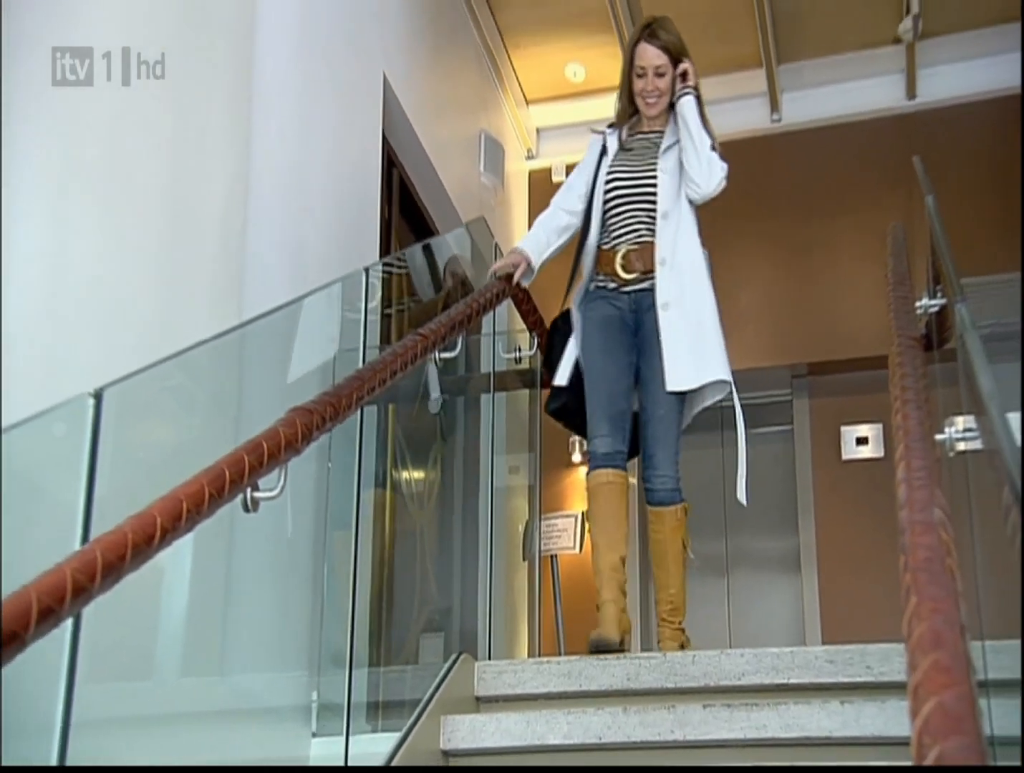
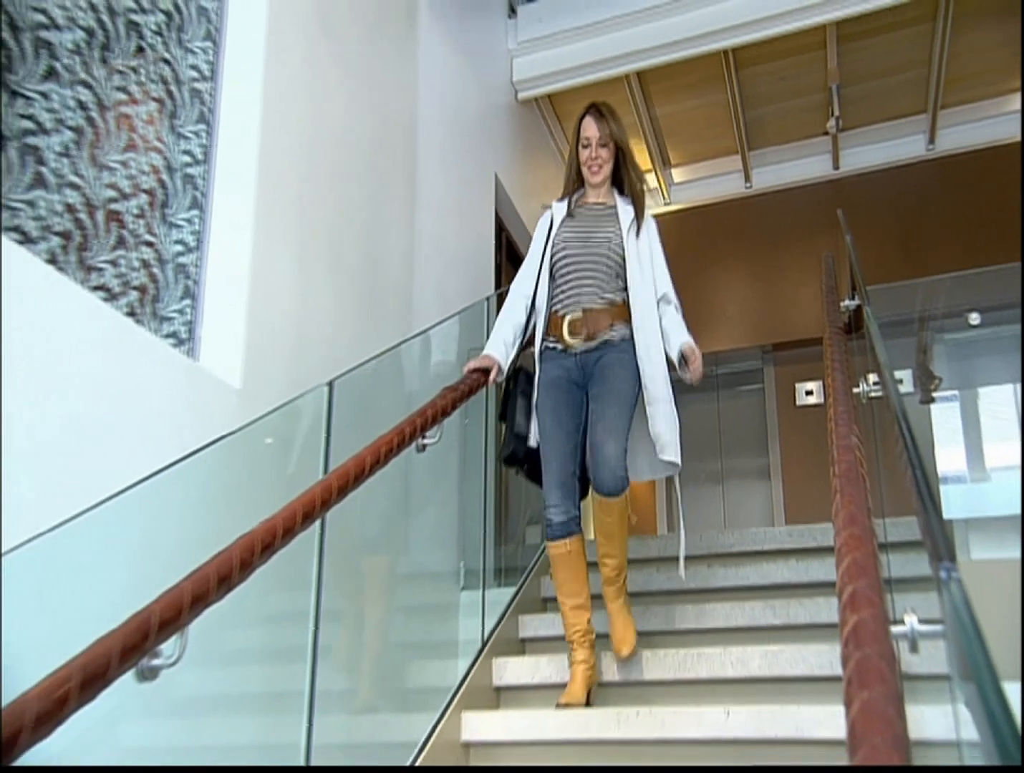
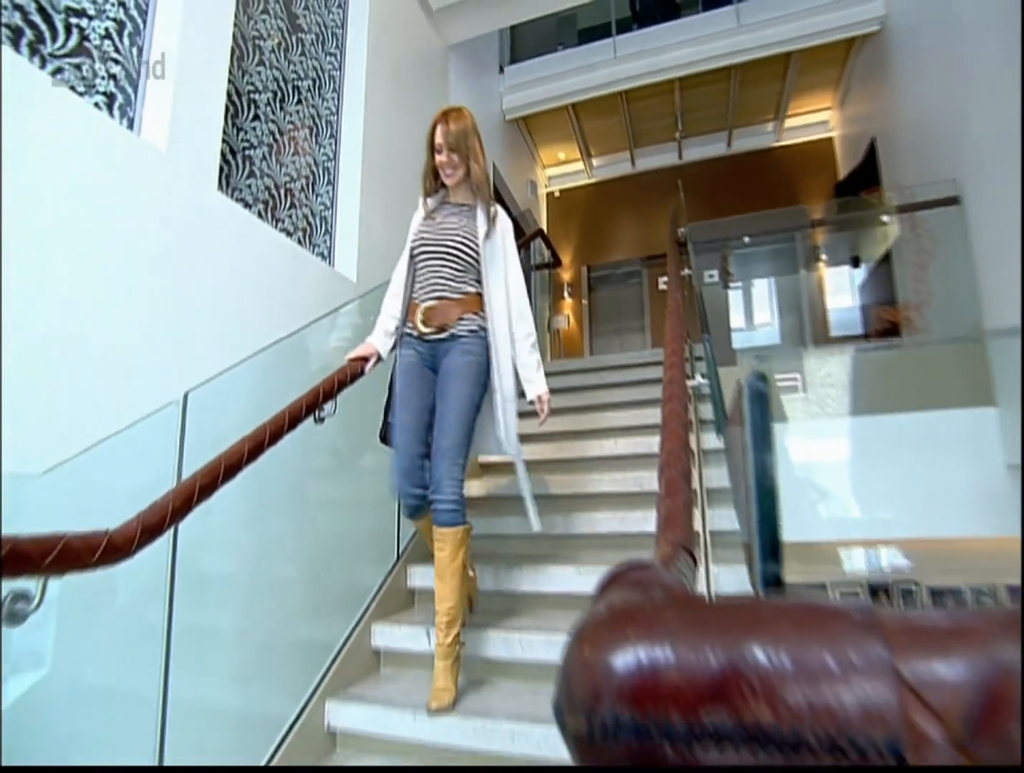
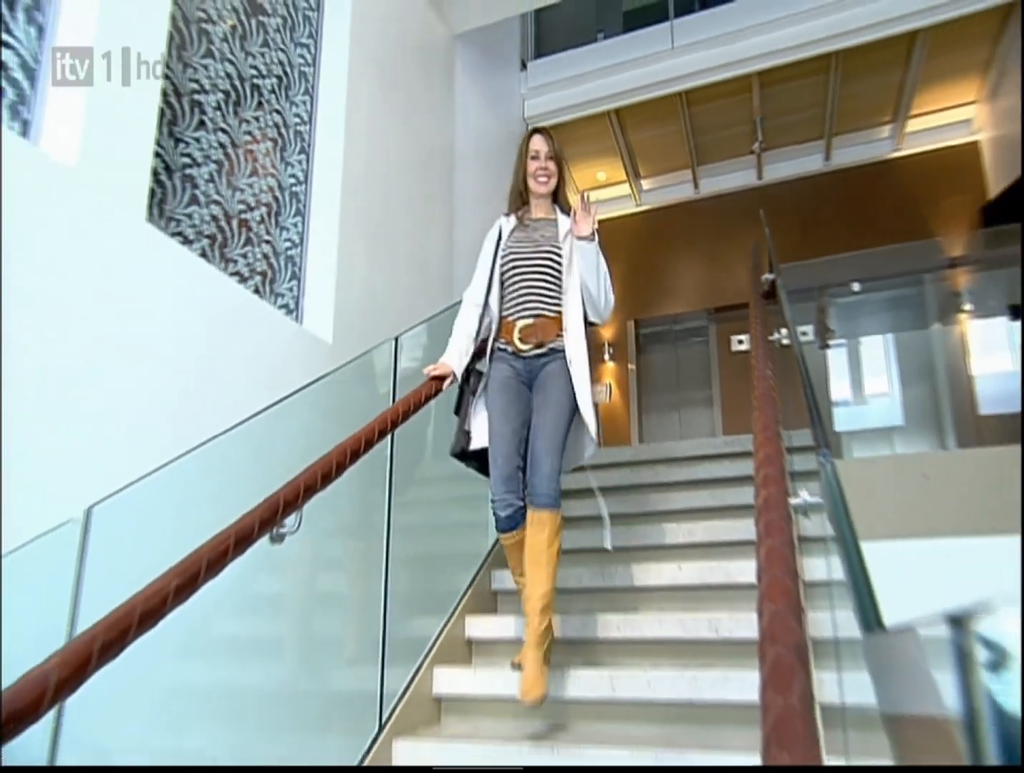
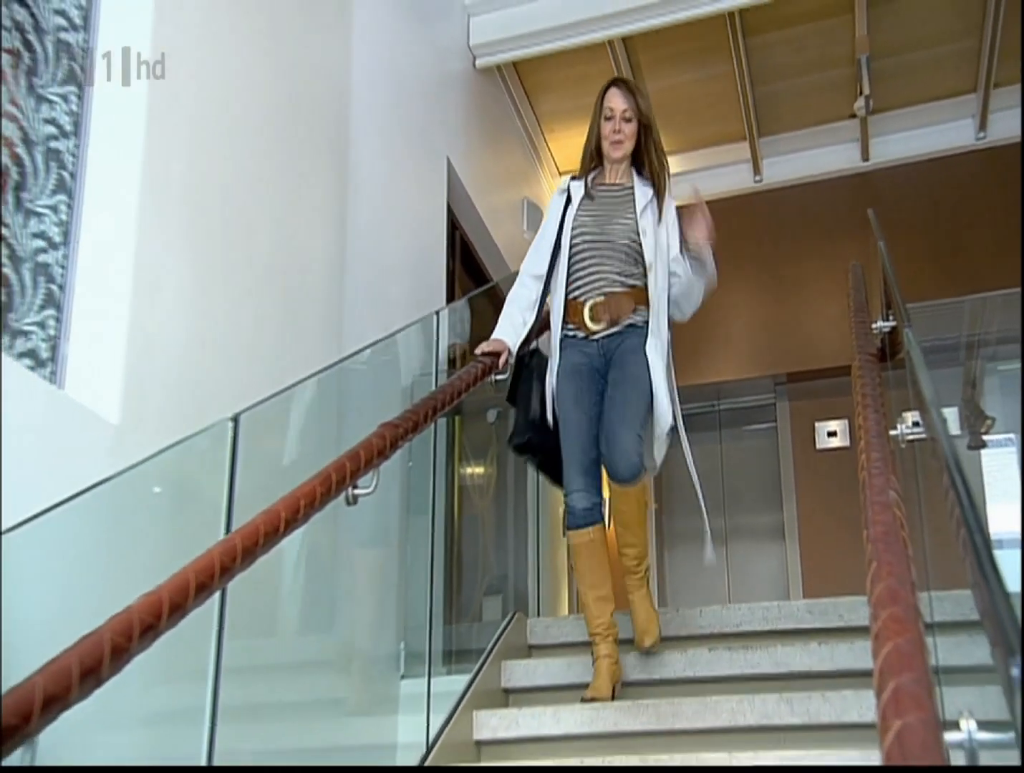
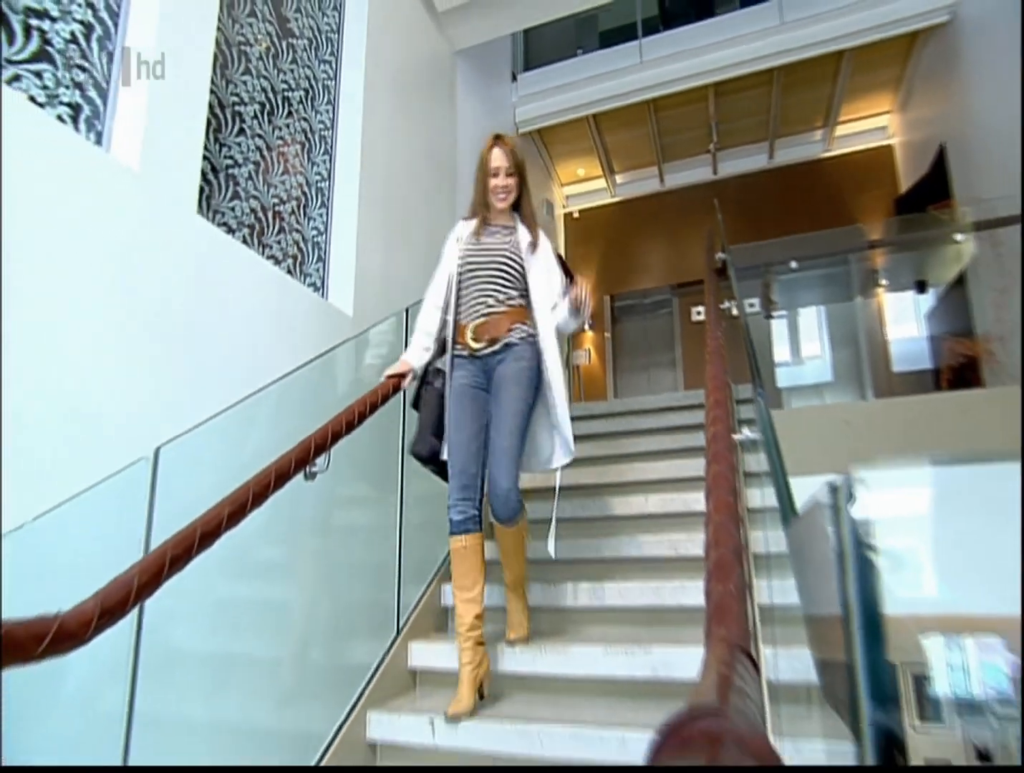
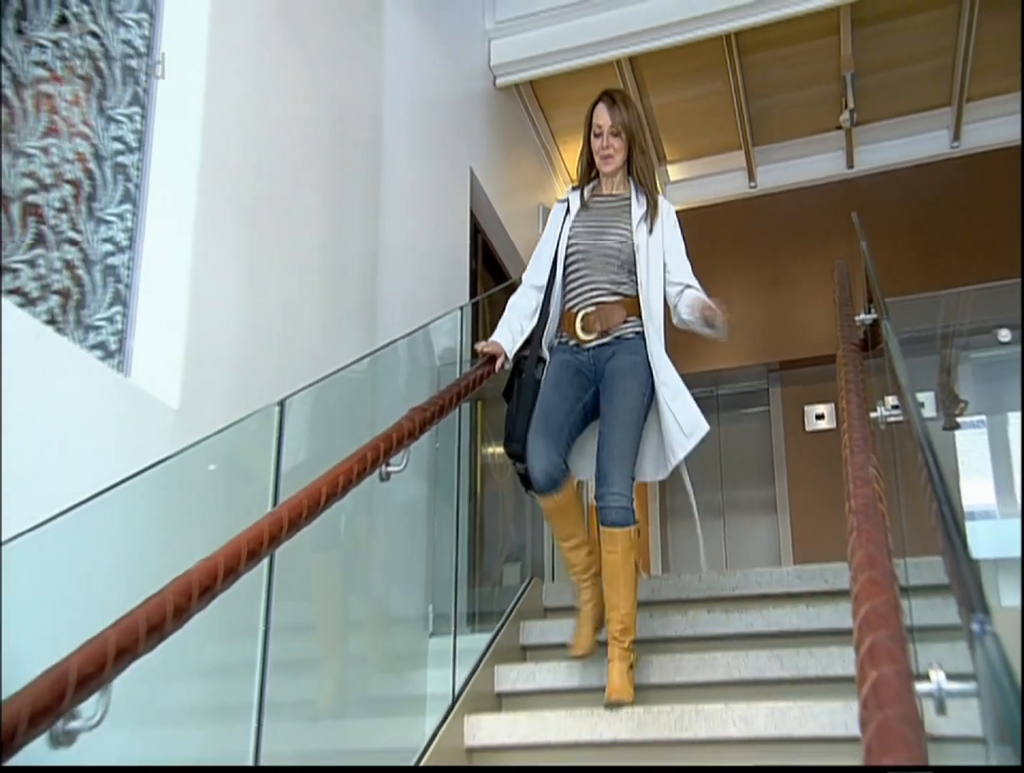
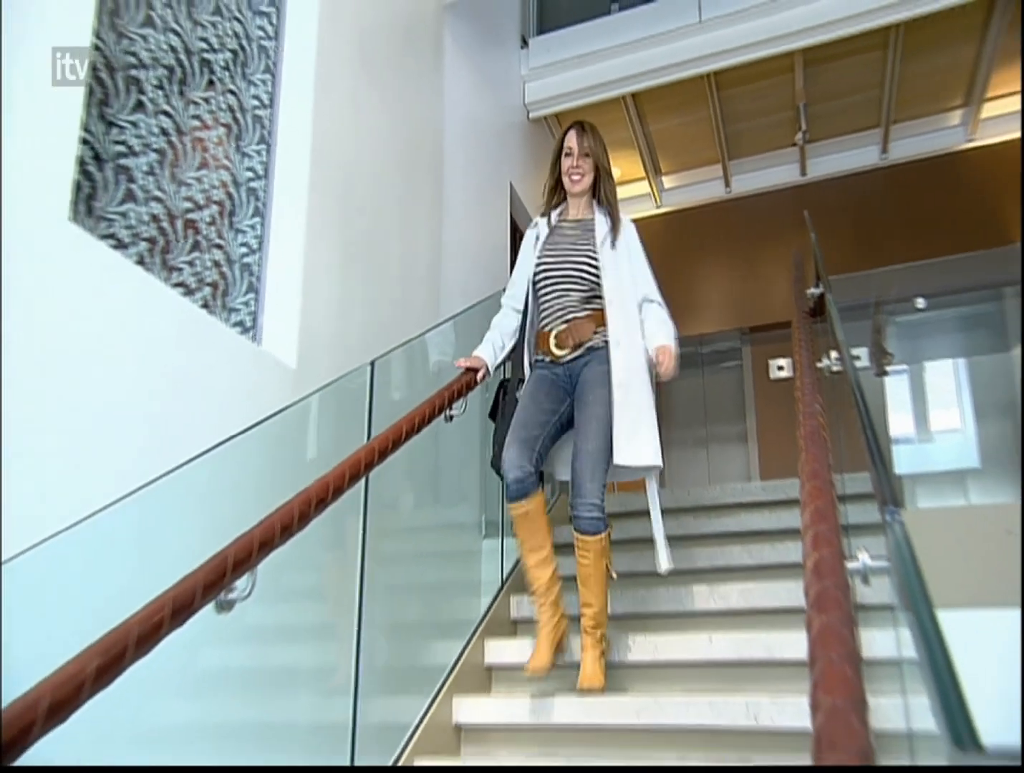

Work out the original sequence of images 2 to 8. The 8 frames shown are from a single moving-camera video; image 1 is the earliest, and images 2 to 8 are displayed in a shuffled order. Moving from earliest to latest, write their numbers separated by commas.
5, 7, 2, 8, 4, 6, 3
